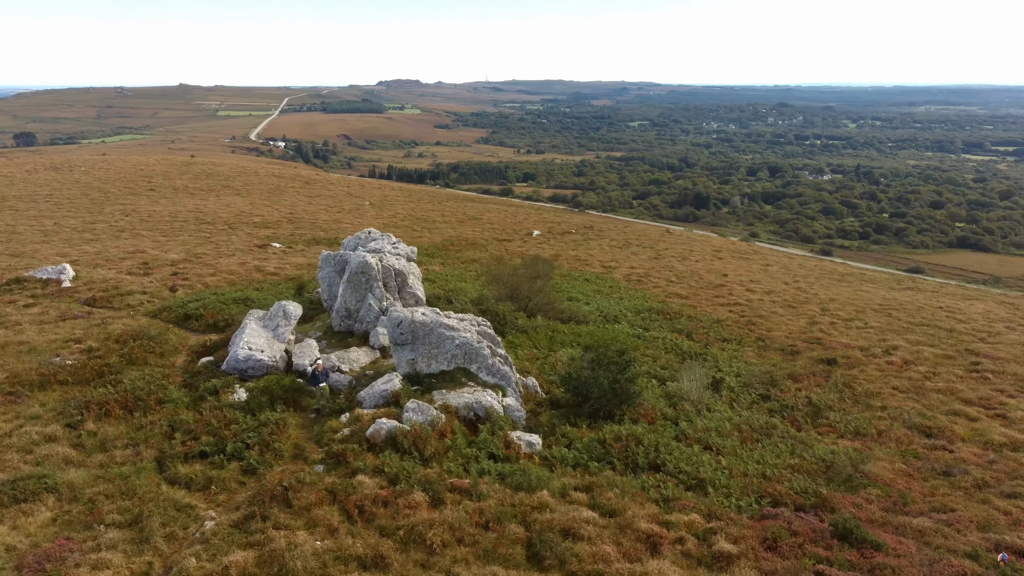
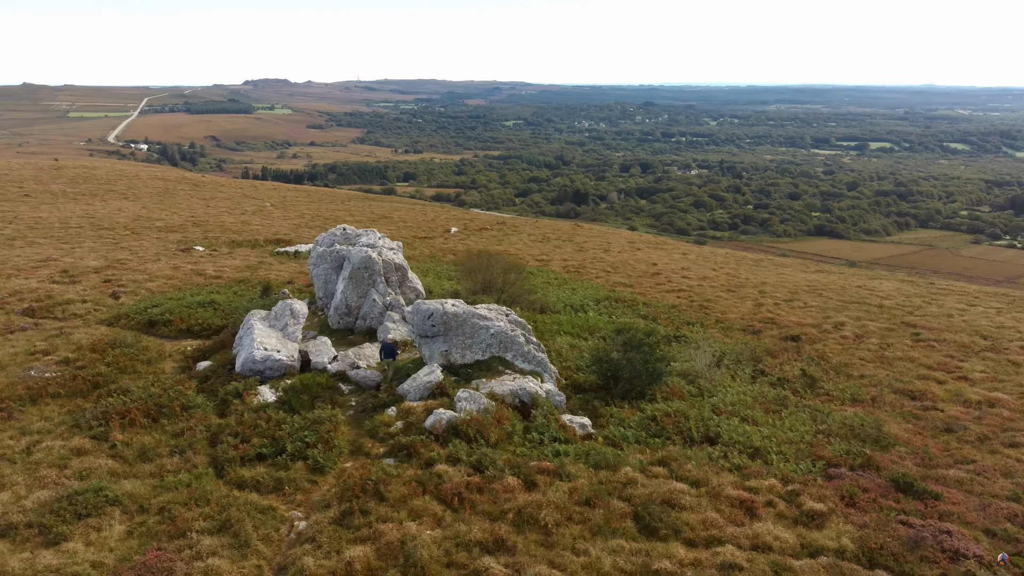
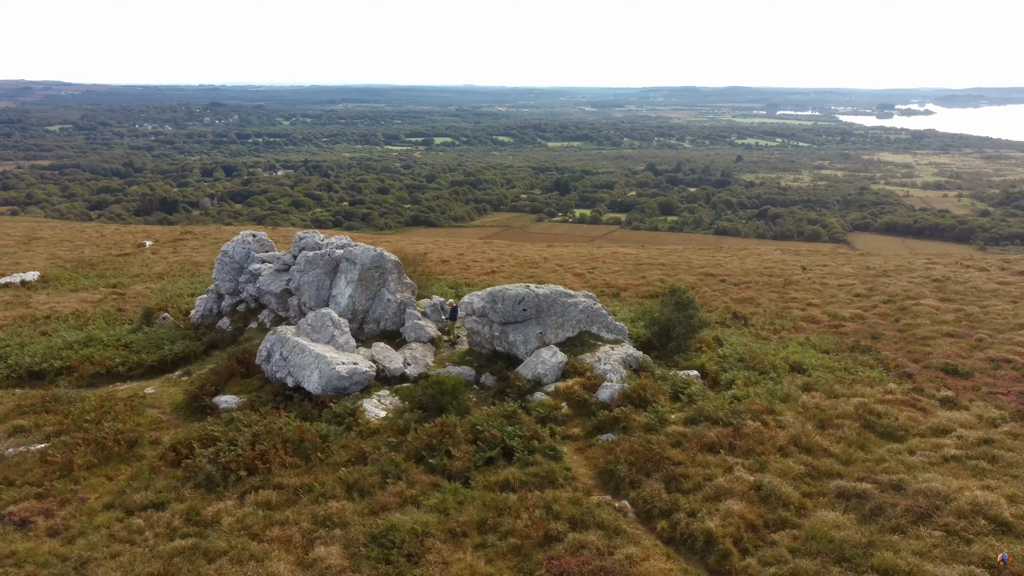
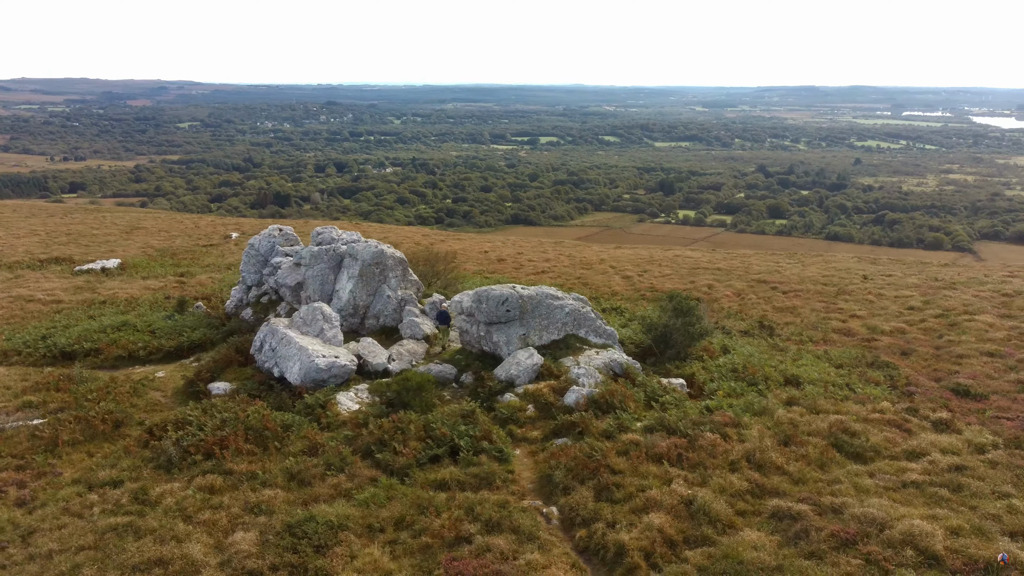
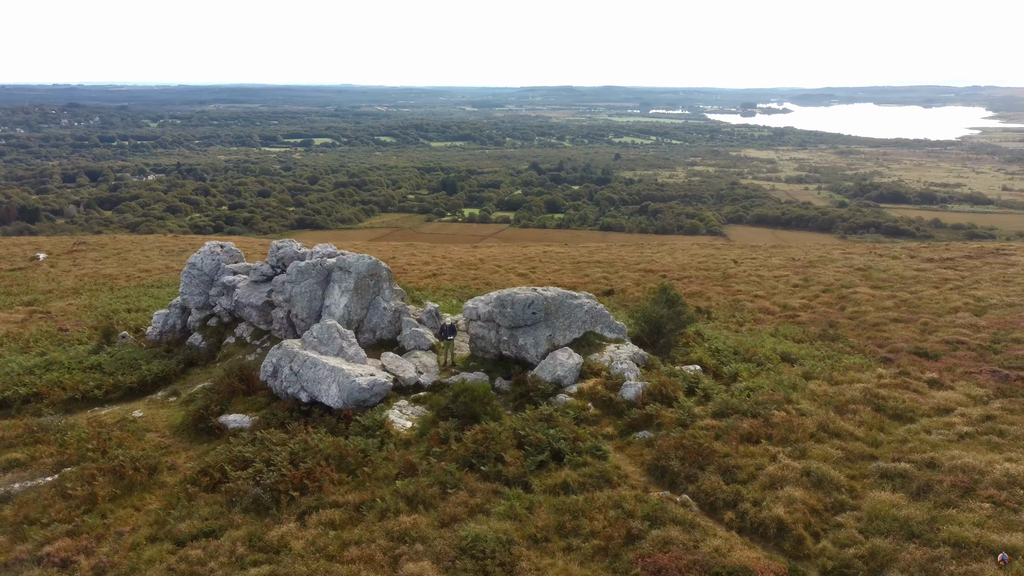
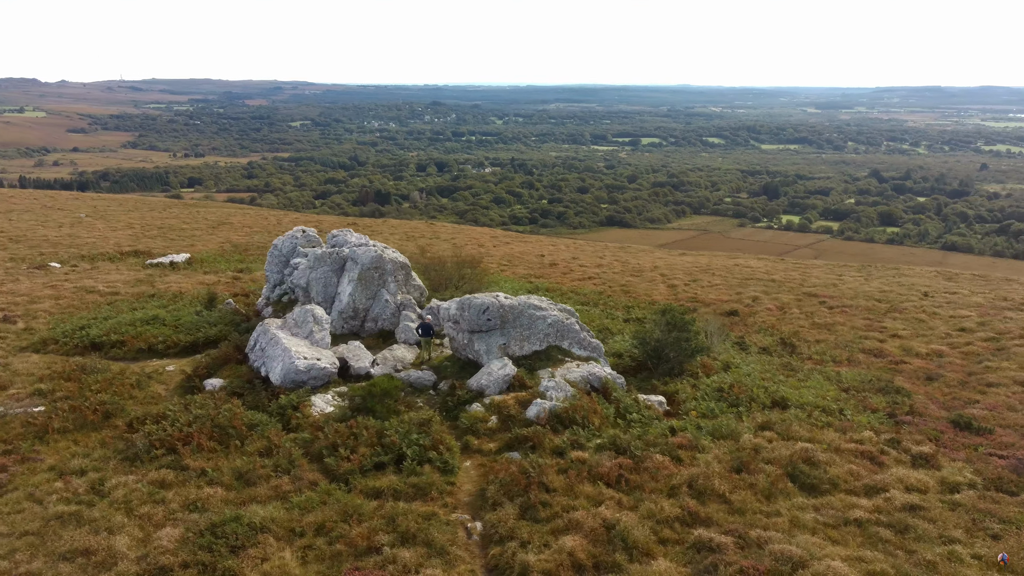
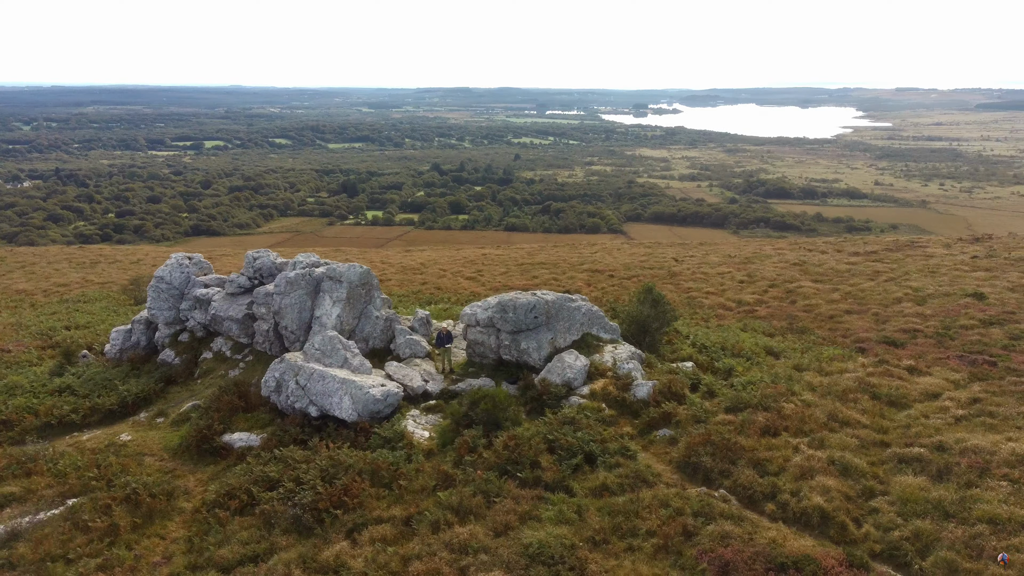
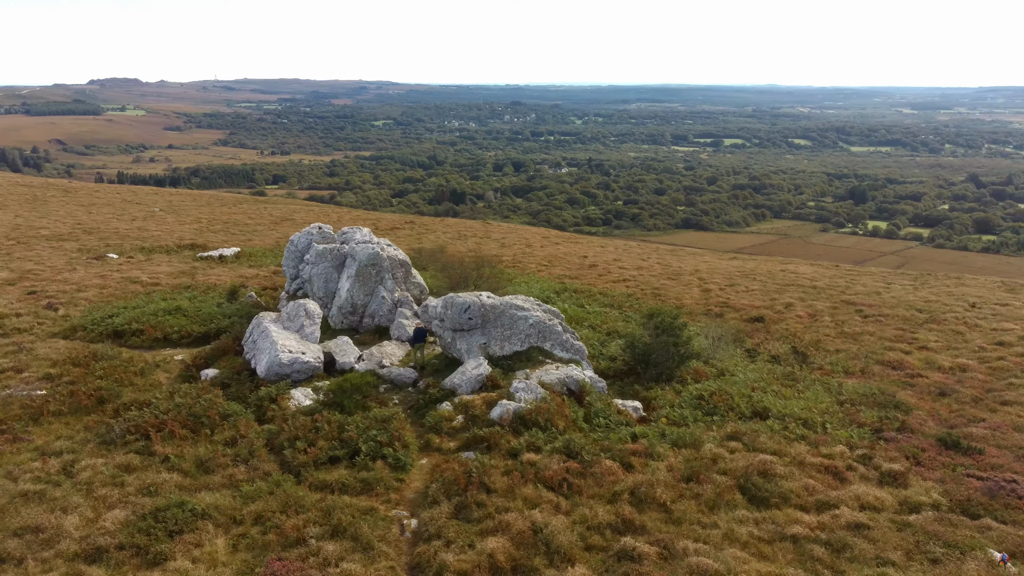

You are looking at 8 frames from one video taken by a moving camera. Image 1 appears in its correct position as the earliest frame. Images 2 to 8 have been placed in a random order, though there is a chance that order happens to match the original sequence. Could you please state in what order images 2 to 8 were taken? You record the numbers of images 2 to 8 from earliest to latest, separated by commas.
2, 8, 6, 4, 3, 5, 7
